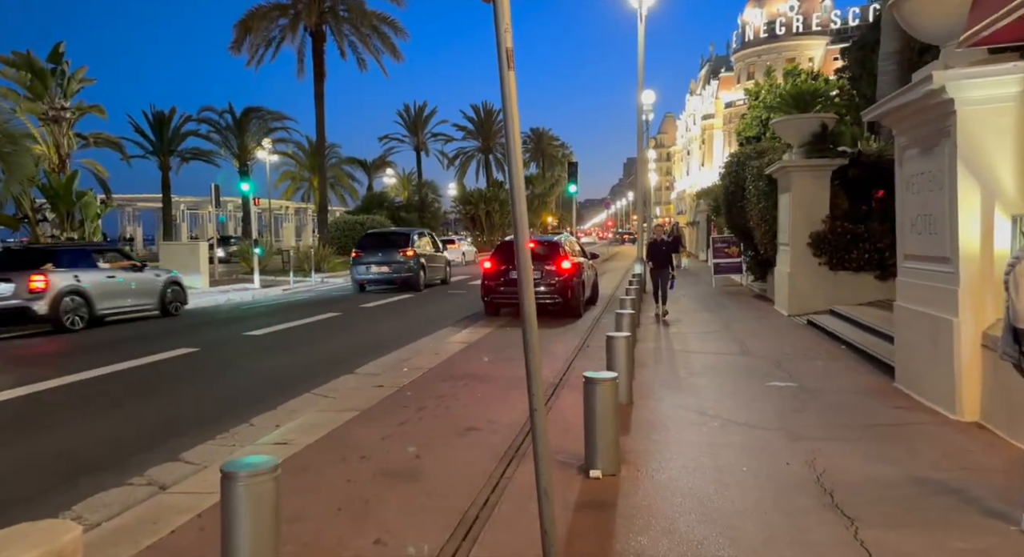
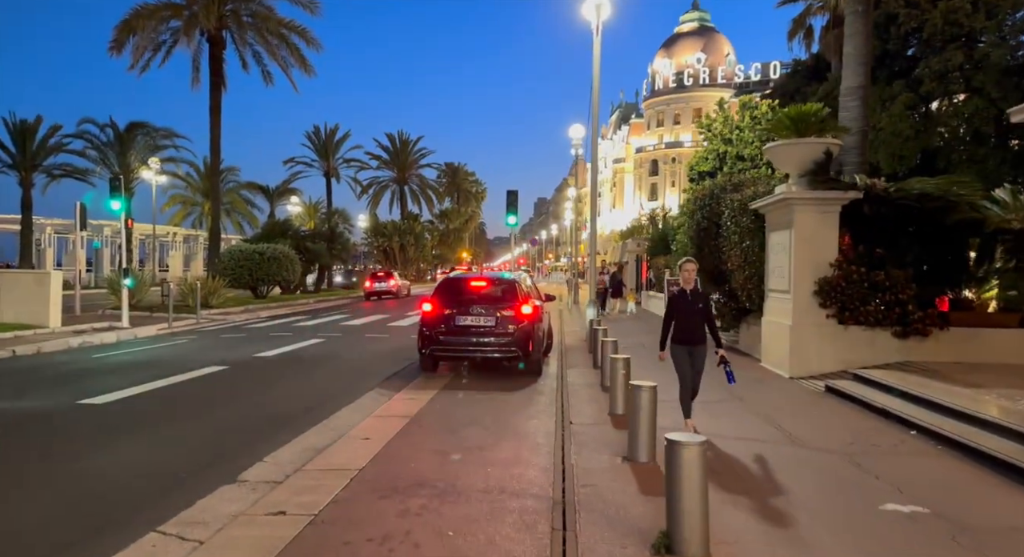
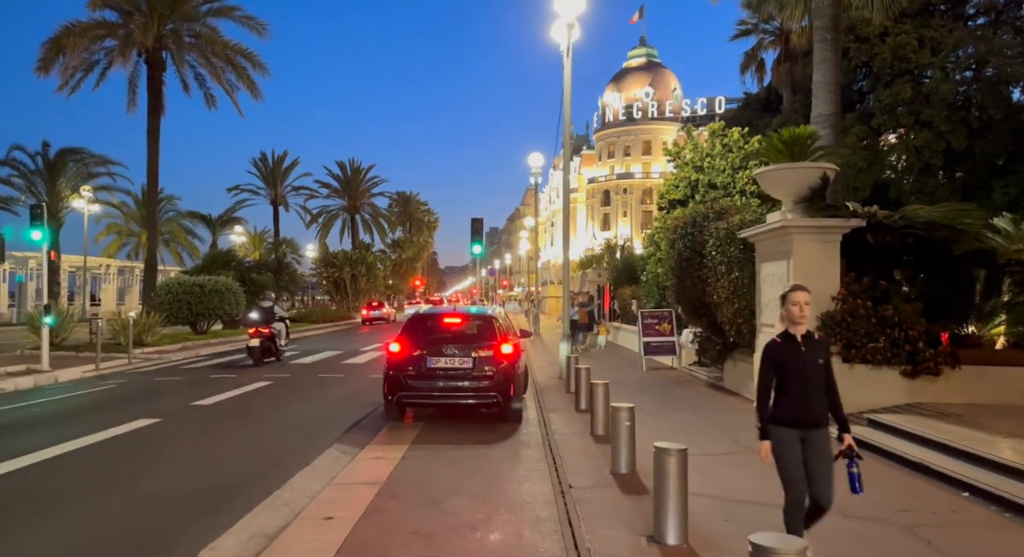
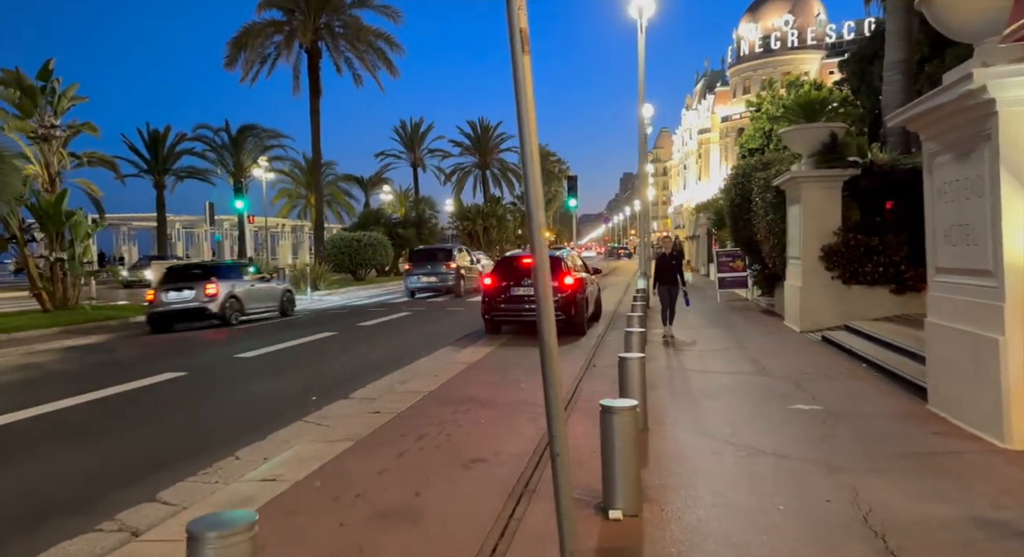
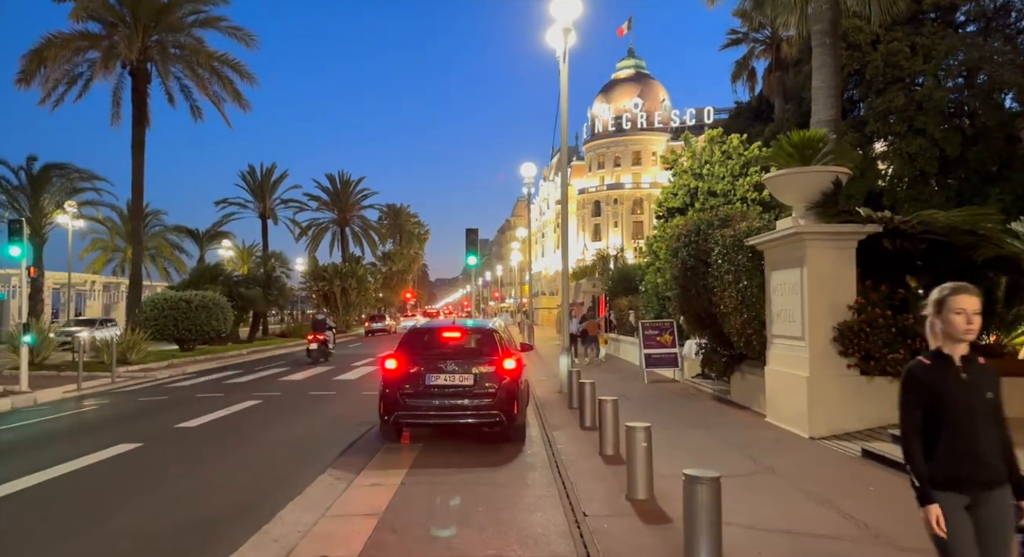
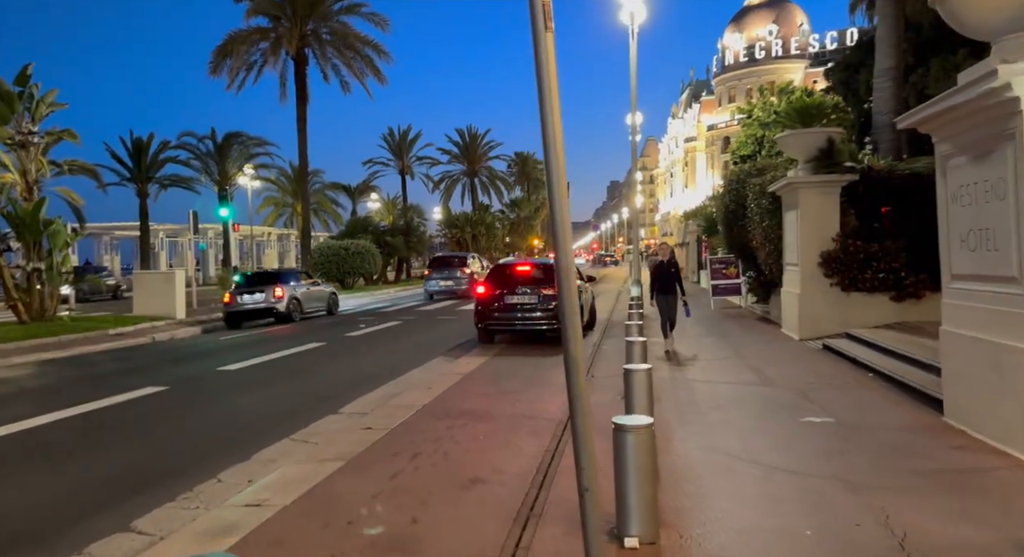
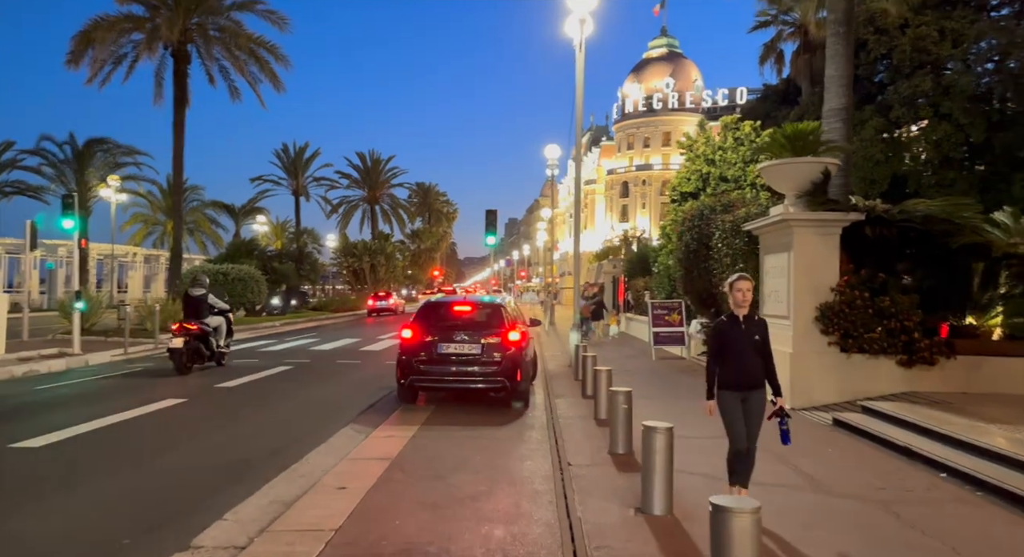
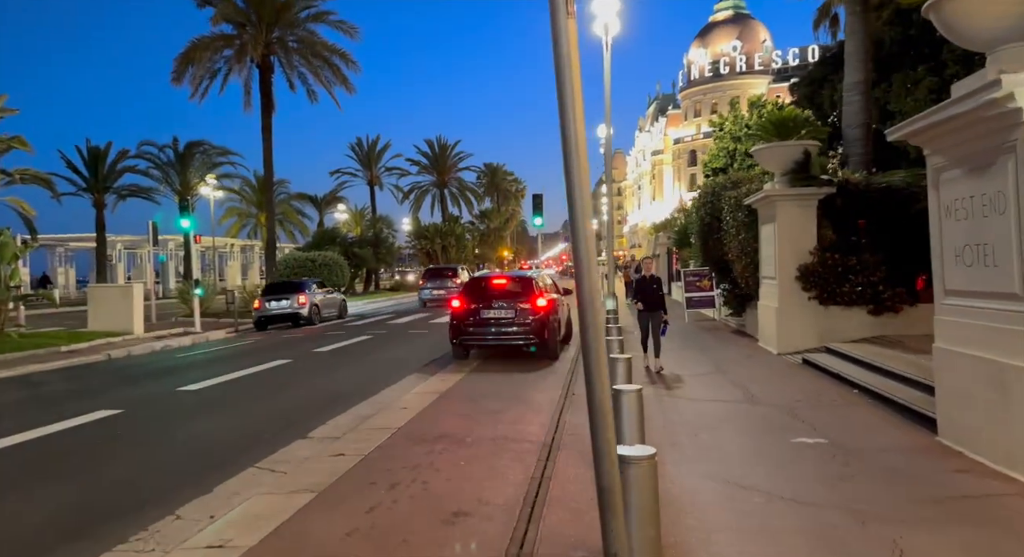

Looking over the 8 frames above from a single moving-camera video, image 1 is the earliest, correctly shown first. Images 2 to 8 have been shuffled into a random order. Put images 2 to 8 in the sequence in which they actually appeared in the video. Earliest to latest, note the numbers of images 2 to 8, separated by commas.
4, 6, 8, 2, 7, 3, 5
